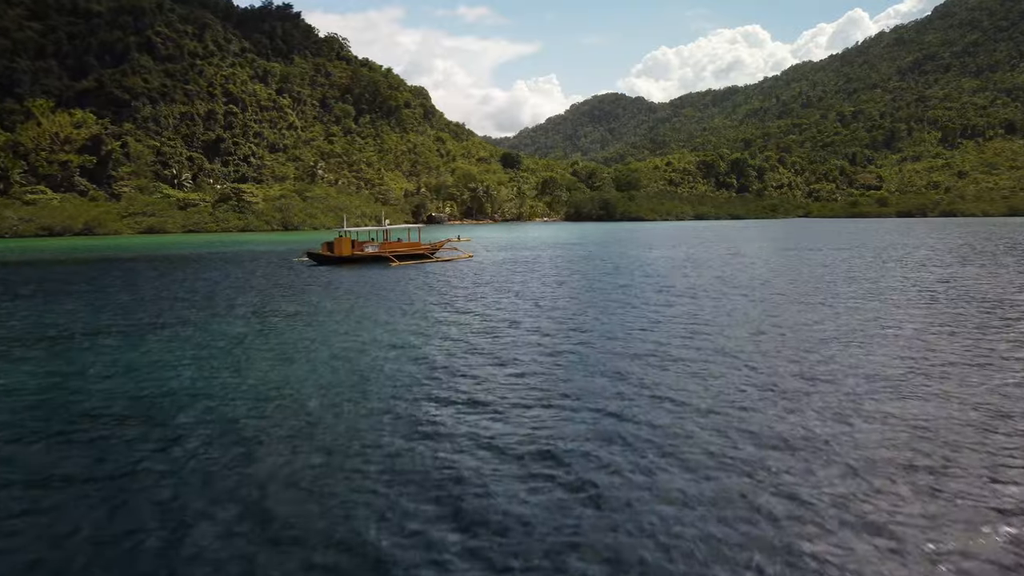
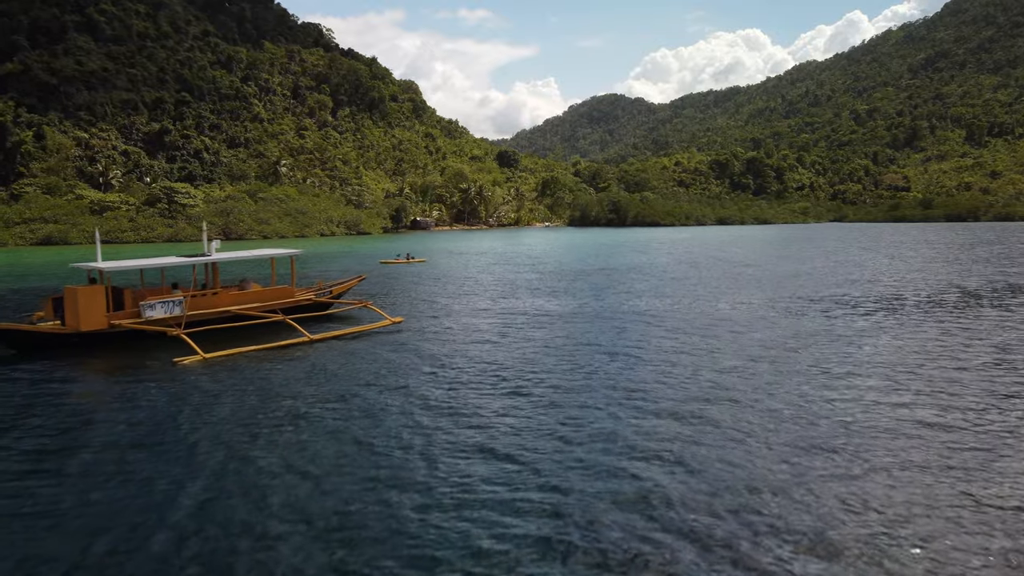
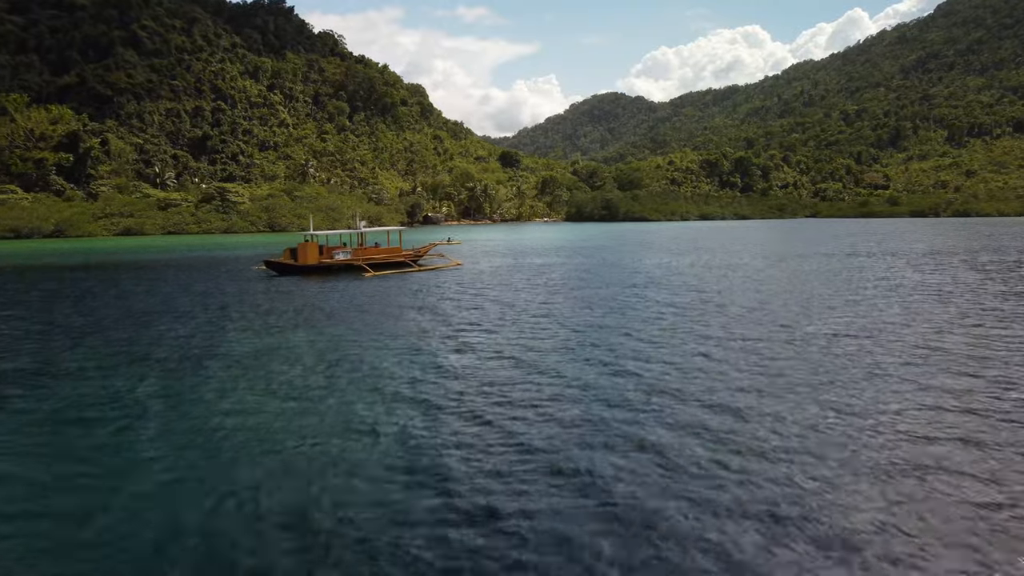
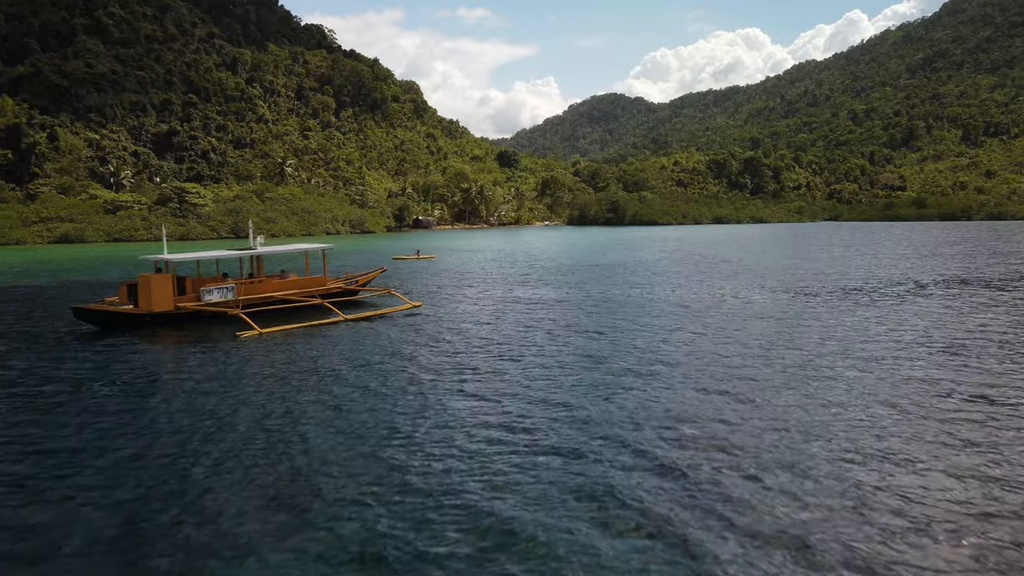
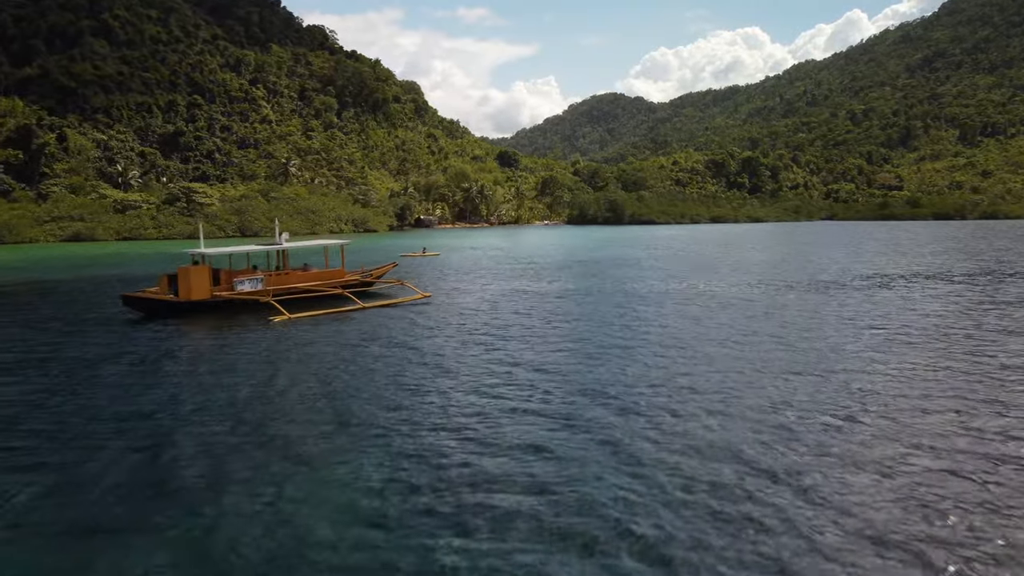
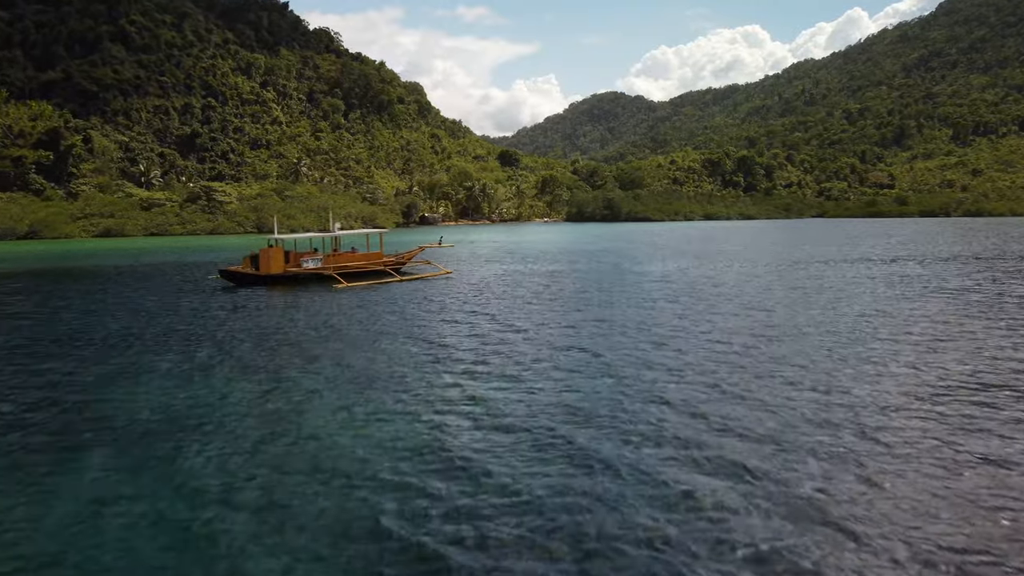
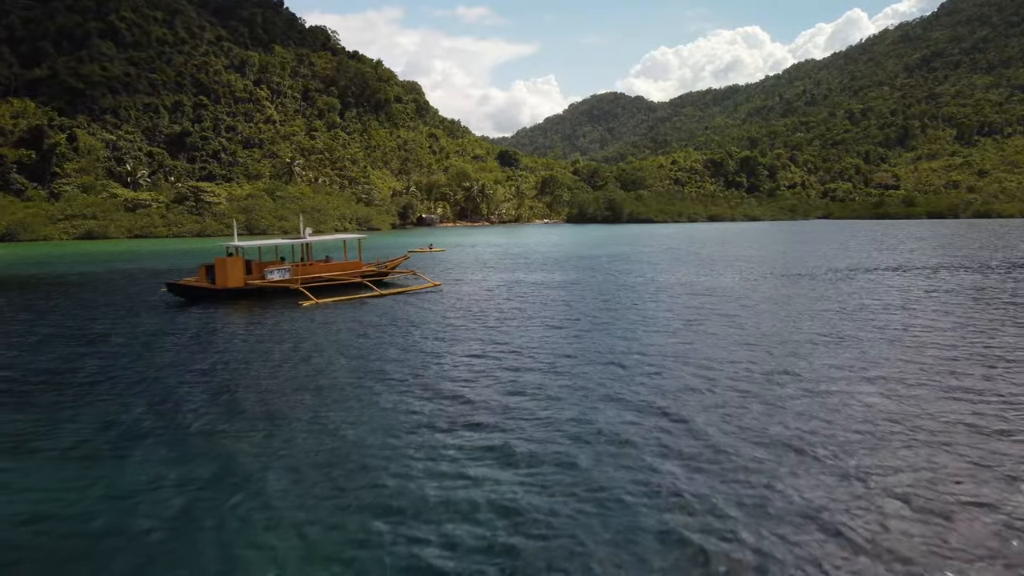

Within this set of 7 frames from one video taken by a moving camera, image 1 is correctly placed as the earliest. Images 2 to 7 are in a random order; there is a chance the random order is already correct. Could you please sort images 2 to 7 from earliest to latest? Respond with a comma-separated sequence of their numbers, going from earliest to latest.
3, 6, 7, 5, 4, 2
